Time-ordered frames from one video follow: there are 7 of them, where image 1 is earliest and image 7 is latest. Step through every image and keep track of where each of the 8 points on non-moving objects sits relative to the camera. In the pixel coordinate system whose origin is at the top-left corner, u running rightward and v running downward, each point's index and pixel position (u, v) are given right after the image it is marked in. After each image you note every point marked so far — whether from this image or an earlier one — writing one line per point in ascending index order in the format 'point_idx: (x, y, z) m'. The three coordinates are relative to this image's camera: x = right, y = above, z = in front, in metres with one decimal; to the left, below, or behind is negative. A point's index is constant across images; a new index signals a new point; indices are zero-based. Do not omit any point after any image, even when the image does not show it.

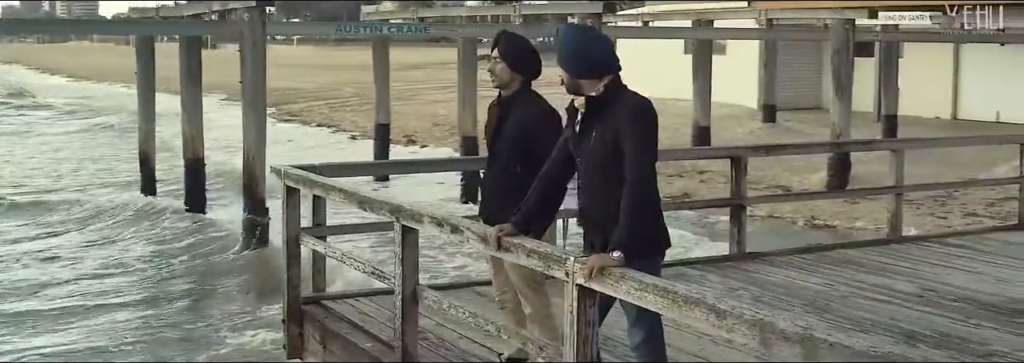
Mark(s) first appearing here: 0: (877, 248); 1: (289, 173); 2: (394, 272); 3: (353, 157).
0: (+2.0, -0.4, +6.6) m
1: (-0.9, 0.0, +4.9) m
2: (-0.4, -0.3, +3.9) m
3: (-2.5, +0.4, +18.6) m
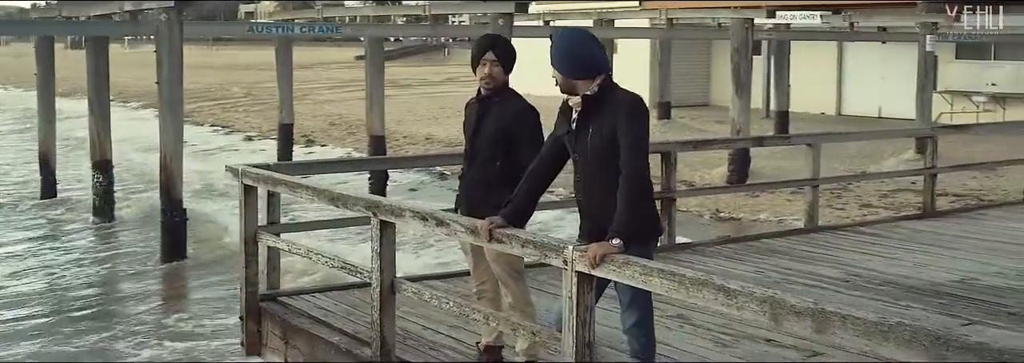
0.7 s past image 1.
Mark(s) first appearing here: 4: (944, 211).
0: (+1.7, -0.3, +6.9) m
1: (-1.1, 0.0, +4.9) m
2: (-0.5, -0.3, +4.0) m
3: (-4.1, +0.4, +18.4) m
4: (+2.9, -0.2, +8.1) m
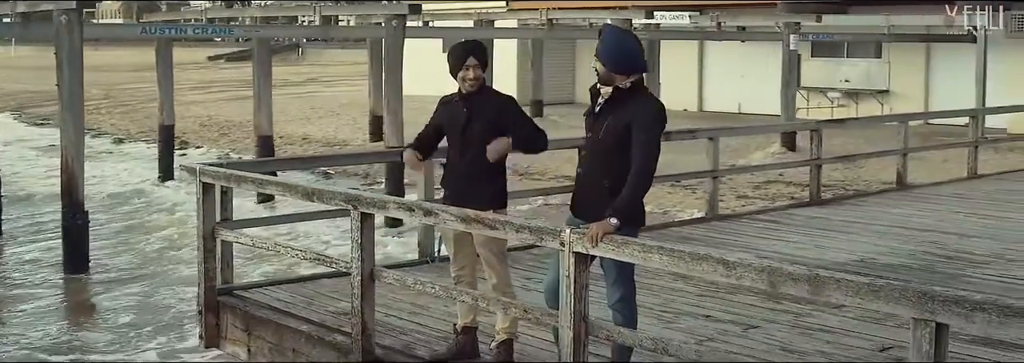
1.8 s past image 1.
0: (+1.2, -0.3, +7.4) m
1: (-1.3, 0.0, +5.1) m
2: (-0.6, -0.3, +4.2) m
3: (-5.9, +0.3, +18.1) m
4: (+2.3, -0.1, +8.7) m
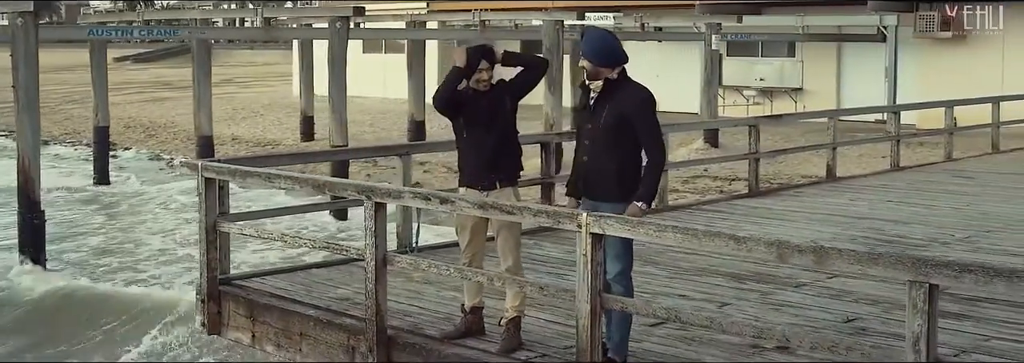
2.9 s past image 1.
0: (+0.9, -0.2, +7.8) m
1: (-1.4, +0.1, +5.3) m
2: (-0.6, -0.2, +4.6) m
3: (-7.0, +0.3, +17.9) m
4: (+2.0, -0.1, +9.2) m
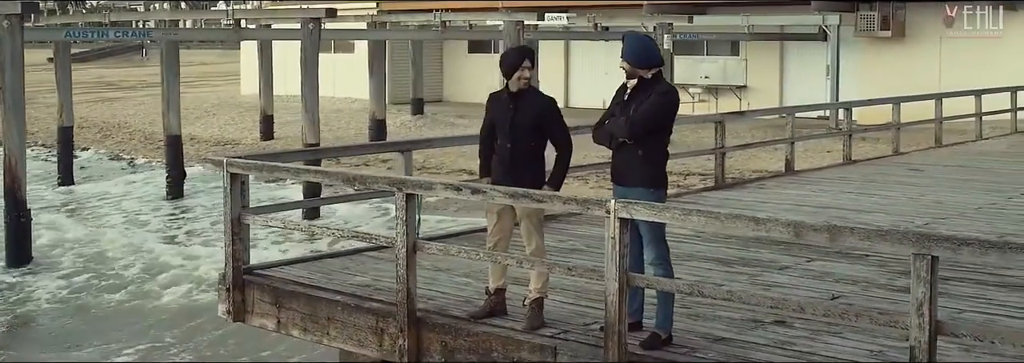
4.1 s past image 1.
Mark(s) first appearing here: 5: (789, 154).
0: (+0.8, -0.2, +8.2) m
1: (-1.3, +0.1, +5.6) m
2: (-0.5, -0.2, +4.9) m
3: (-7.6, +0.3, +17.9) m
4: (+1.8, 0.0, +9.7) m
5: (+2.5, +0.2, +10.6) m
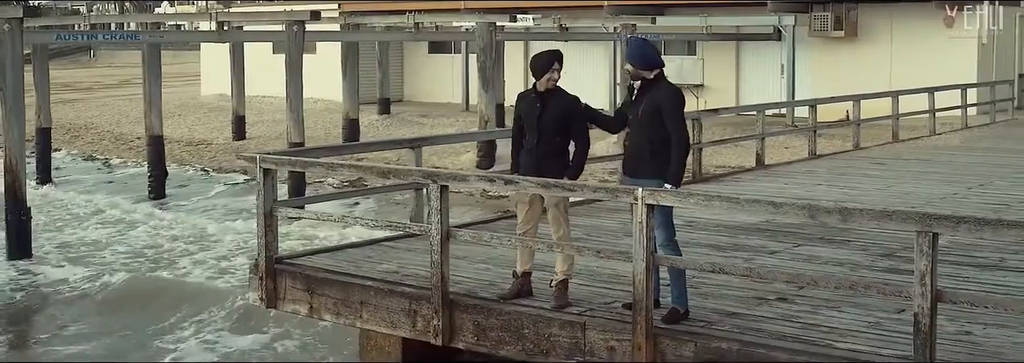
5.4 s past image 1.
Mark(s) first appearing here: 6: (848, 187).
0: (+0.8, -0.1, +8.7) m
1: (-1.2, +0.1, +6.0) m
2: (-0.4, -0.2, +5.3) m
3: (-8.1, +0.3, +18.0) m
4: (+1.7, 0.0, +10.2) m
5: (+2.3, +0.3, +11.1) m
6: (+2.7, 0.0, +9.5) m
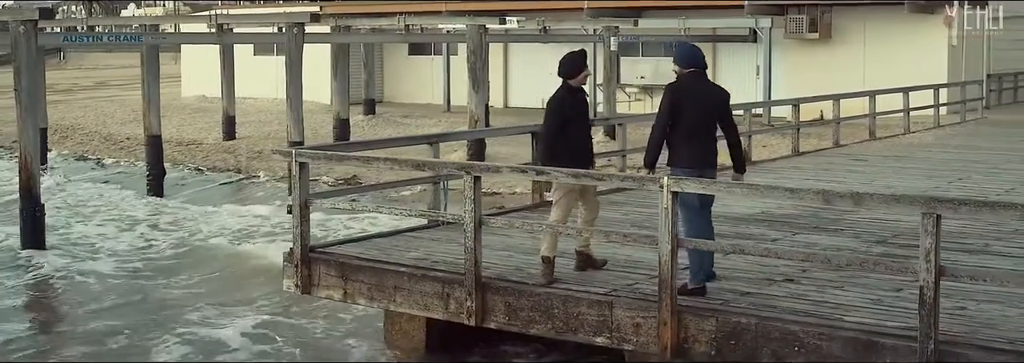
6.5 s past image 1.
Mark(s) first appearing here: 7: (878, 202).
0: (+0.9, -0.1, +9.2) m
1: (-1.1, +0.2, +6.4) m
2: (-0.2, -0.1, +5.7) m
3: (-8.3, +0.3, +18.2) m
4: (+1.7, +0.1, +10.7) m
5: (+2.3, +0.3, +11.6) m
6: (+2.7, 0.0, +10.0) m
7: (+1.4, -0.1, +4.5) m
